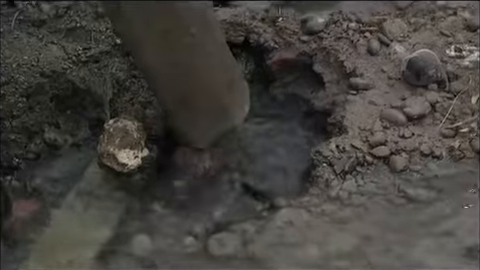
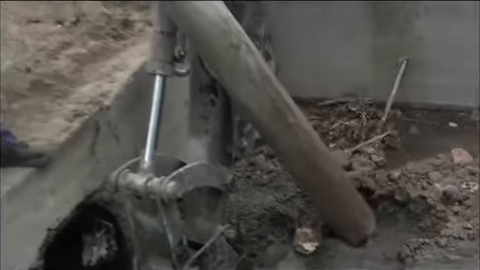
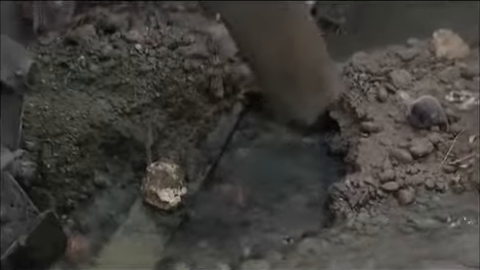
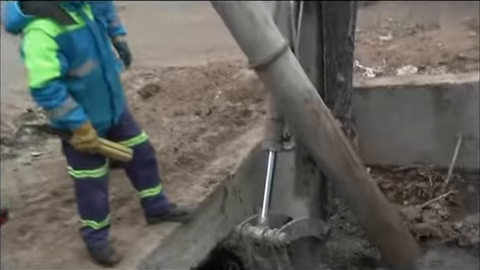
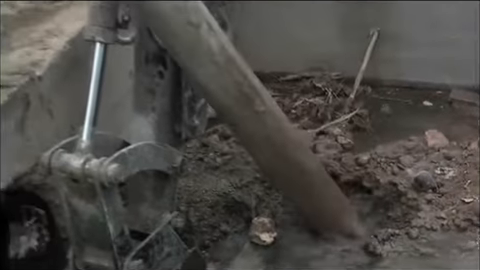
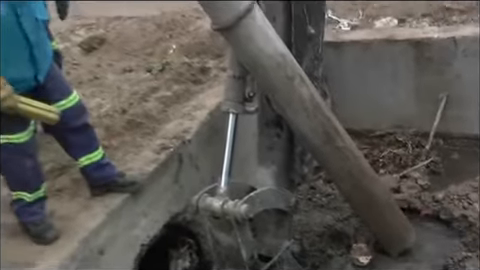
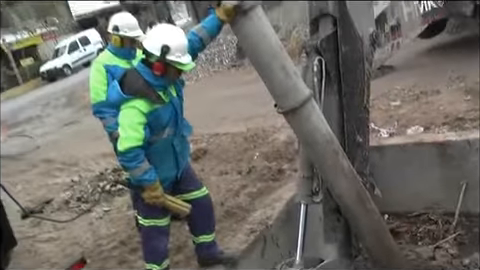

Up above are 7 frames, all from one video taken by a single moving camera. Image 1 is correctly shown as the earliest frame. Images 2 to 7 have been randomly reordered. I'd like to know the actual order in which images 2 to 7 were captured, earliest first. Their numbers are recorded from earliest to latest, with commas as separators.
3, 5, 2, 6, 4, 7
